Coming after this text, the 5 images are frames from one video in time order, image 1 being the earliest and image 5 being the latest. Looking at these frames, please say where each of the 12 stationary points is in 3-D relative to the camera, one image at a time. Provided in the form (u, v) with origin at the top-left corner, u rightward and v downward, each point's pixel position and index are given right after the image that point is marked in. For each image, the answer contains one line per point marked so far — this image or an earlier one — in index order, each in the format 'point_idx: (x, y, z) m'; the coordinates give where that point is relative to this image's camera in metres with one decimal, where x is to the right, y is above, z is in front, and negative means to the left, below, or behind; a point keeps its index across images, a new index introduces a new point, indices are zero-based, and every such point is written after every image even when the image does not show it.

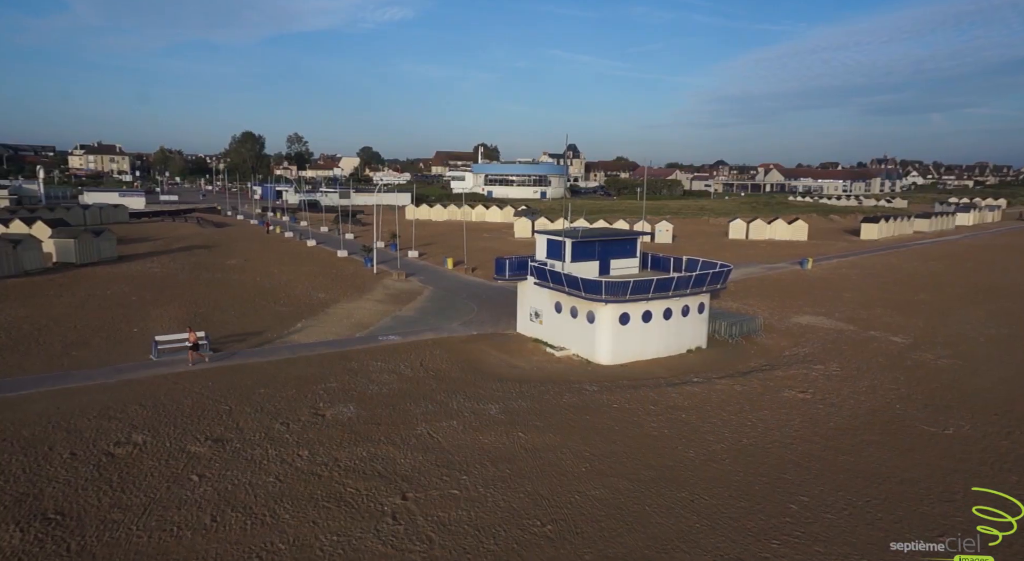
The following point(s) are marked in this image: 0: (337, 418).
0: (-4.1, -3.2, +15.5) m
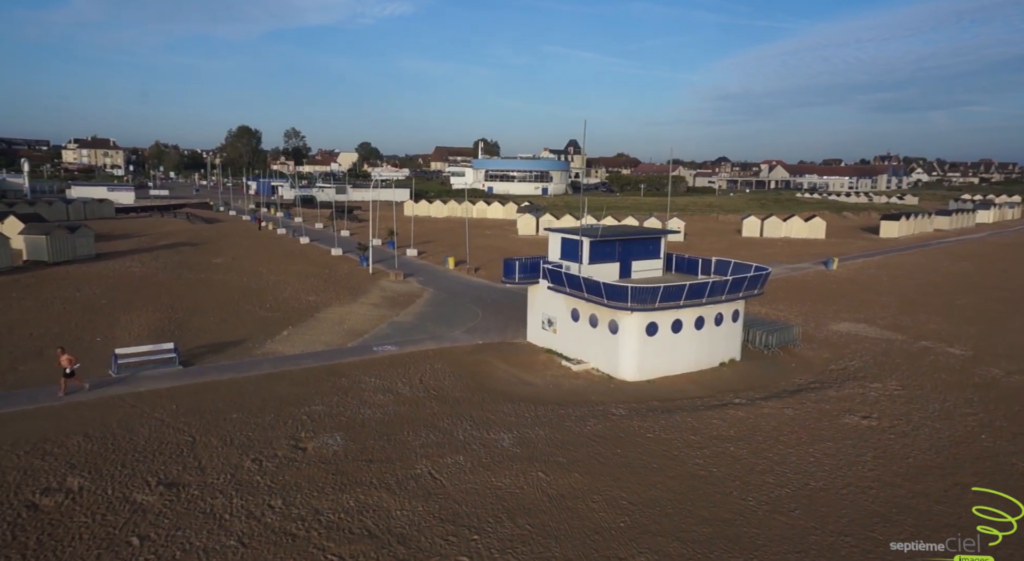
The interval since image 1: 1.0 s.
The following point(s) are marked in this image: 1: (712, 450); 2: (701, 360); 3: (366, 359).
0: (-3.7, -3.4, +12.9) m
1: (+4.1, -3.5, +13.5) m
2: (+5.6, -2.3, +19.7) m
3: (-4.4, -2.4, +19.8) m
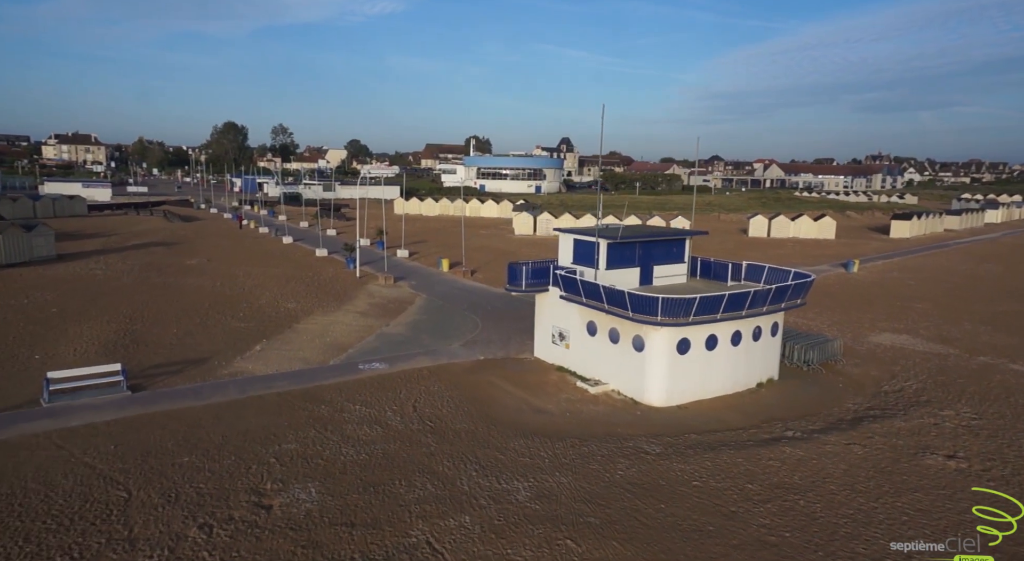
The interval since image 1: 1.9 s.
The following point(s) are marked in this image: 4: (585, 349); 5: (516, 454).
0: (-3.4, -3.6, +10.2) m
1: (+4.4, -3.7, +10.9) m
2: (+5.8, -2.6, +17.1) m
3: (-4.2, -2.6, +17.1) m
4: (+2.0, -1.9, +17.9) m
5: (+0.1, -3.4, +12.9) m
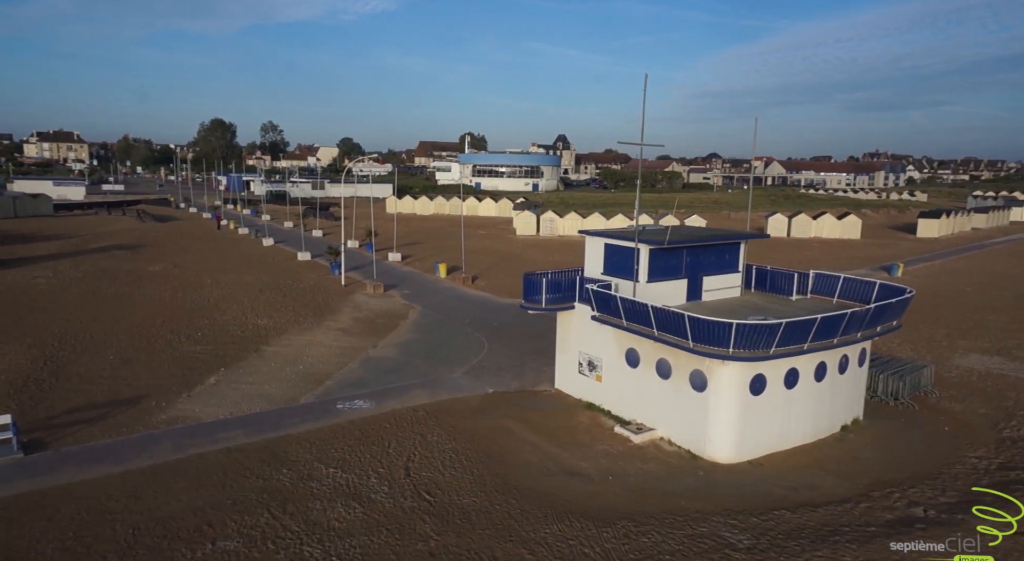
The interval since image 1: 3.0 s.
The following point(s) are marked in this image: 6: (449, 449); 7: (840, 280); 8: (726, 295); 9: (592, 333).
0: (-3.0, -4.0, +6.4) m
1: (+4.8, -4.0, +7.1) m
2: (+6.2, -2.9, +13.3) m
3: (-3.8, -3.0, +13.3) m
4: (+2.4, -2.2, +14.1) m
5: (+0.5, -3.7, +9.1) m
6: (-1.2, -3.2, +12.5) m
7: (+7.8, 0.0, +15.8) m
8: (+5.3, -0.4, +16.3) m
9: (+1.8, -1.2, +14.9) m
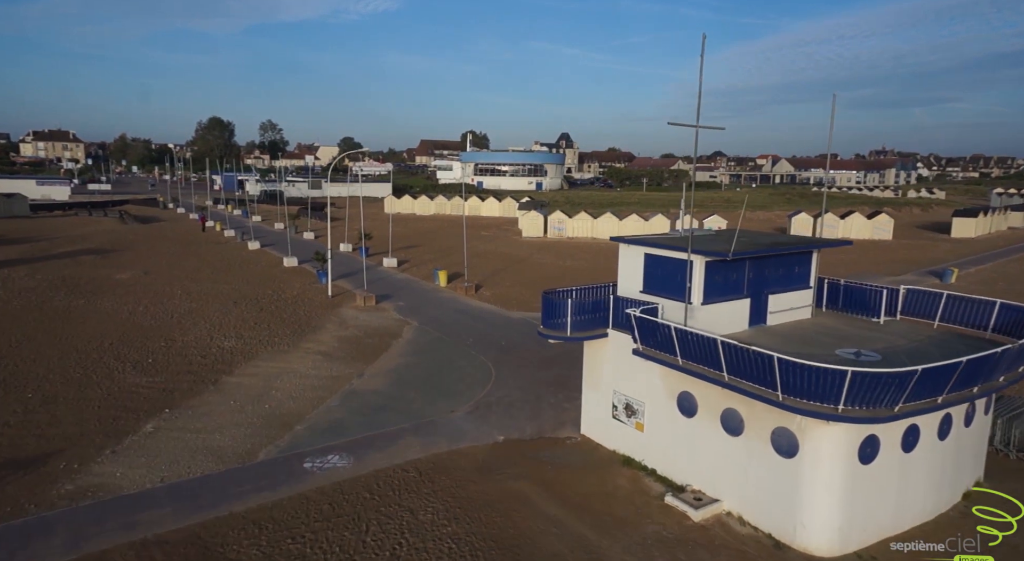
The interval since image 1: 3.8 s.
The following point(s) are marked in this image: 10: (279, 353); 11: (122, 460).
0: (-2.7, -4.4, +3.1) m
1: (+5.1, -4.4, +3.8) m
2: (+6.5, -3.3, +10.1) m
3: (-3.5, -3.3, +10.0) m
4: (+2.7, -2.6, +10.8) m
5: (+0.8, -4.1, +5.9) m
6: (-0.9, -3.6, +9.3) m
7: (+8.1, -0.3, +12.5) m
8: (+5.6, -0.7, +13.0) m
9: (+2.1, -1.6, +11.6) m
10: (-6.1, -1.9, +17.4) m
11: (-6.5, -3.0, +11.0) m
